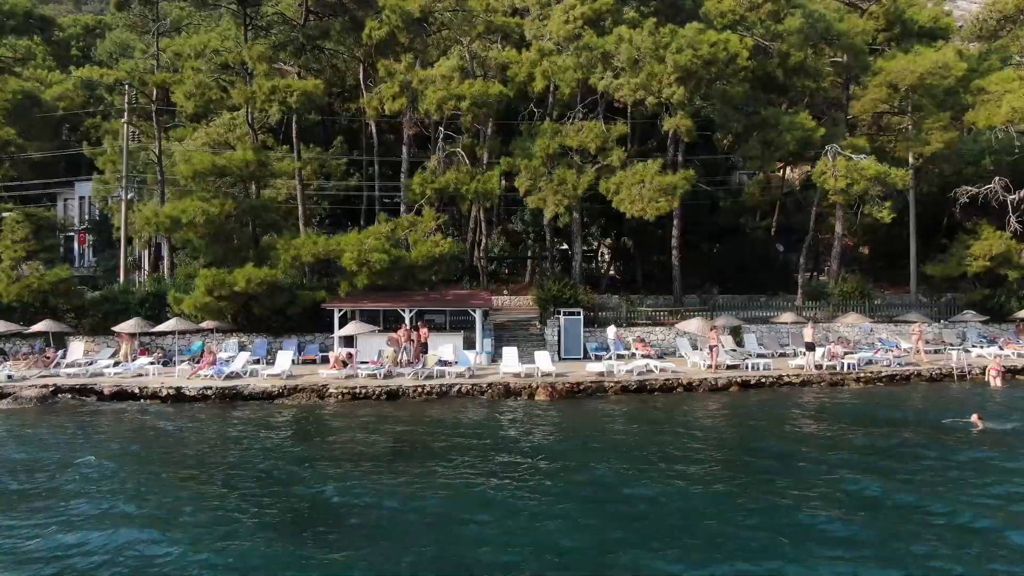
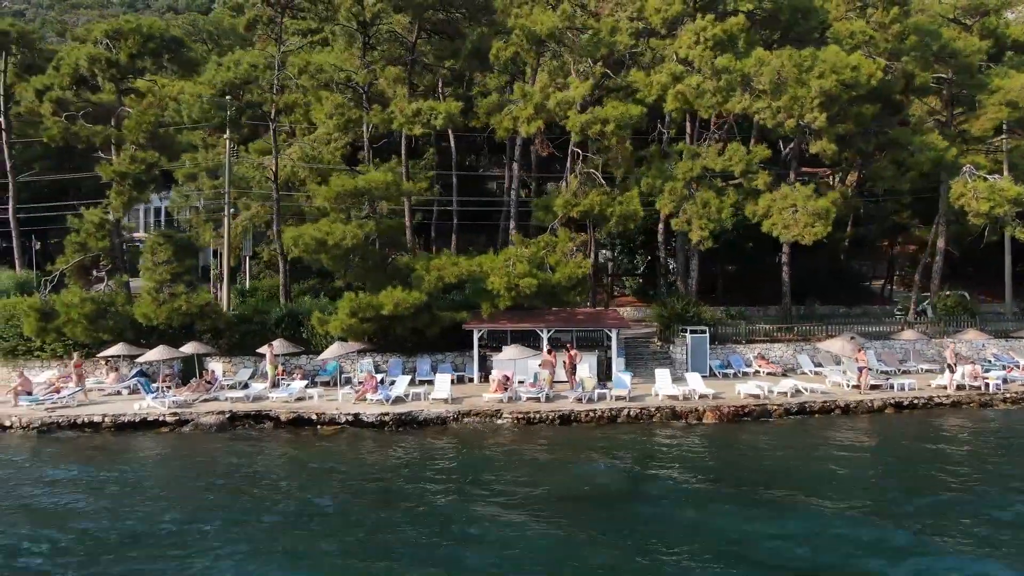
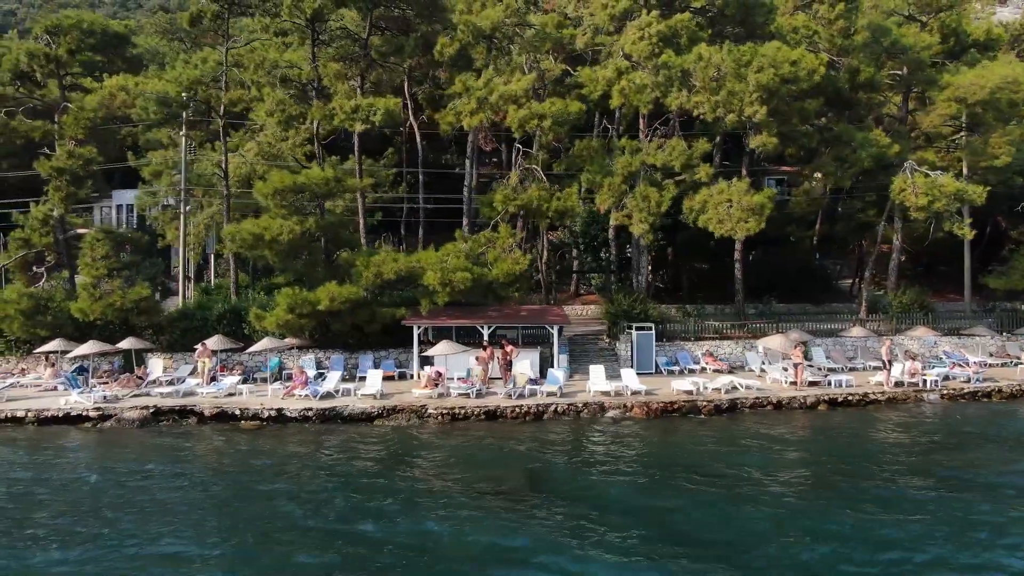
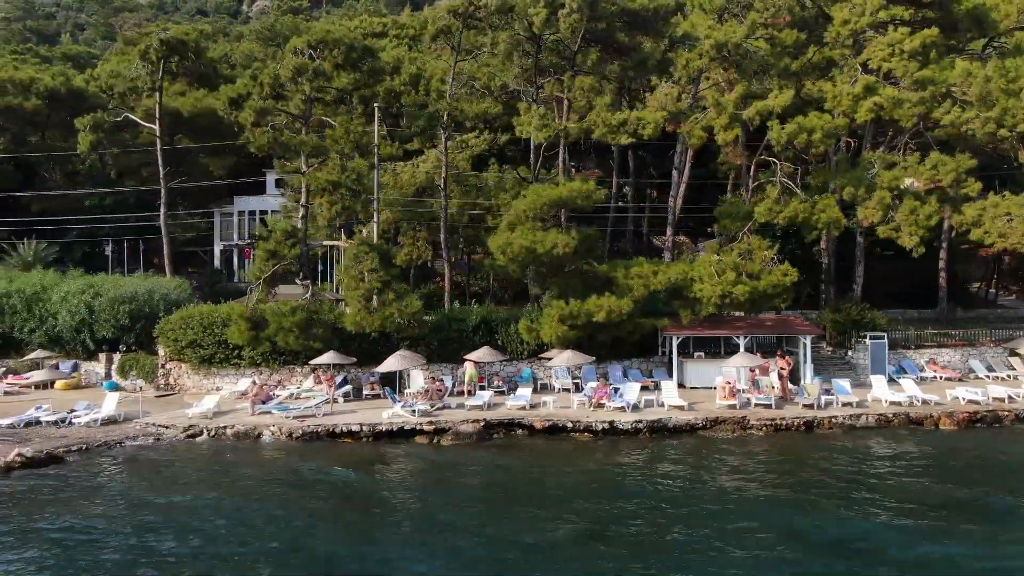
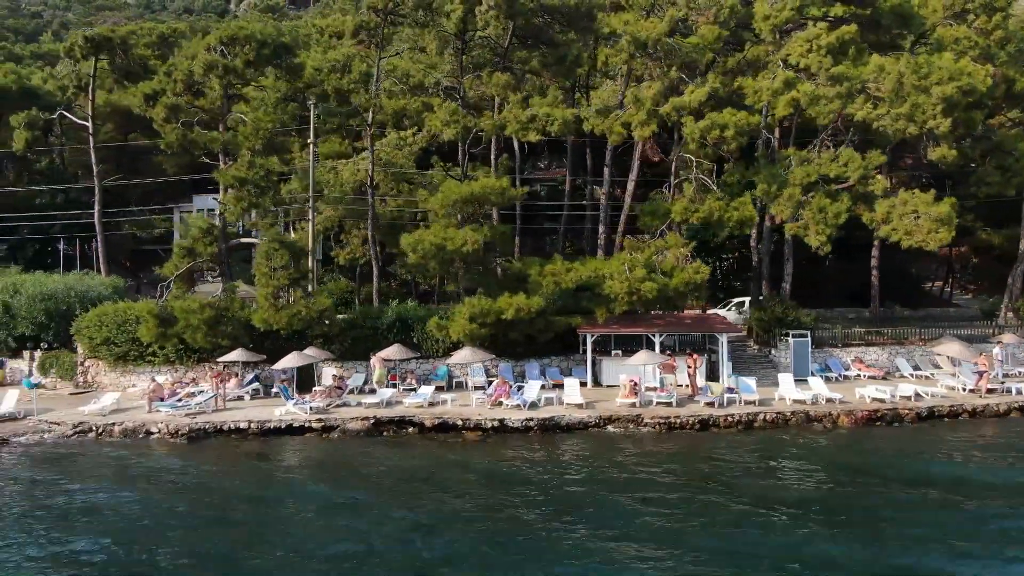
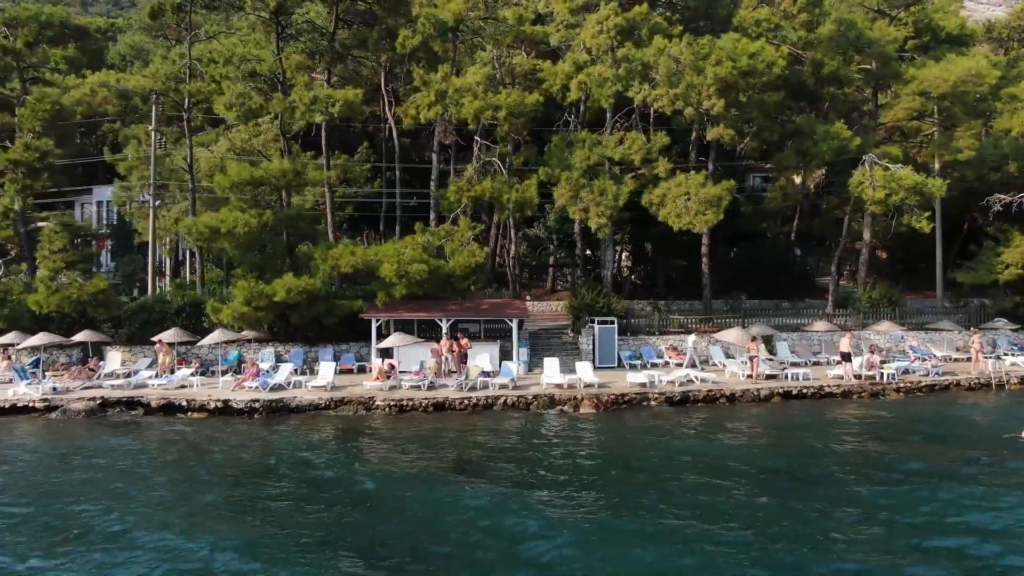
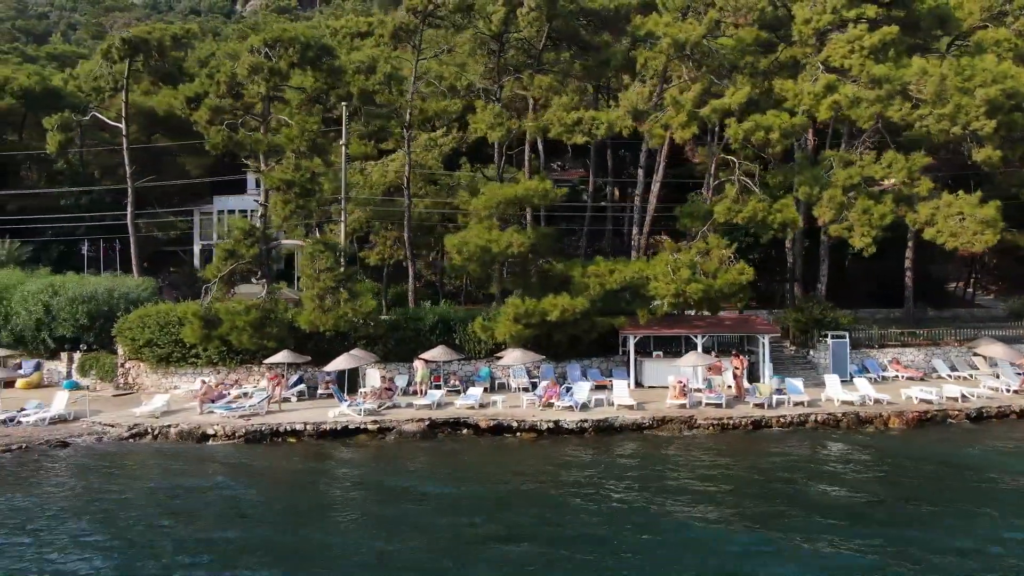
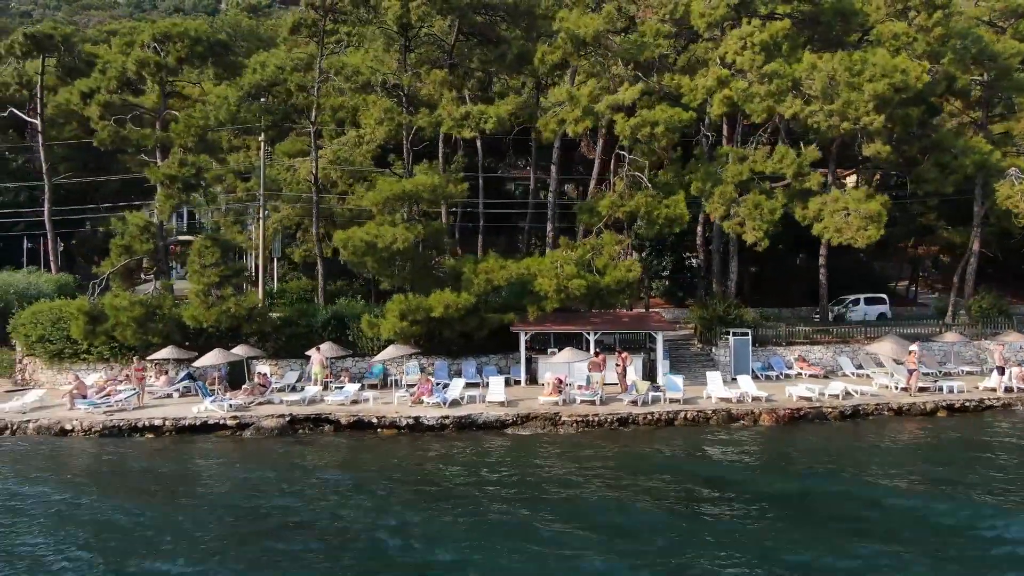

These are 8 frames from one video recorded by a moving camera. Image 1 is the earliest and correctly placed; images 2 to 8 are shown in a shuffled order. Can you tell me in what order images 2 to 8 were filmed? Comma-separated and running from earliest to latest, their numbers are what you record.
6, 3, 2, 8, 5, 7, 4
